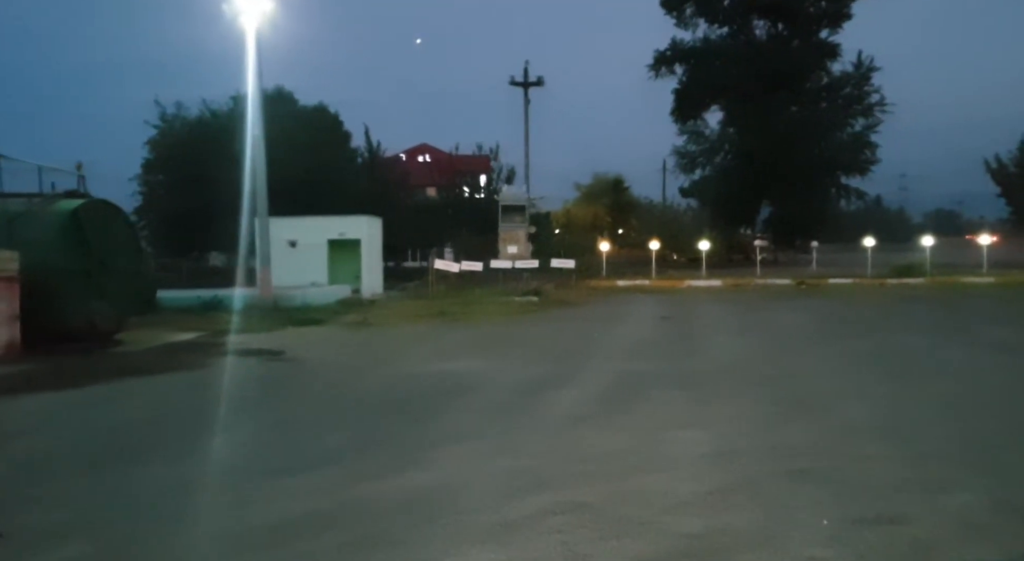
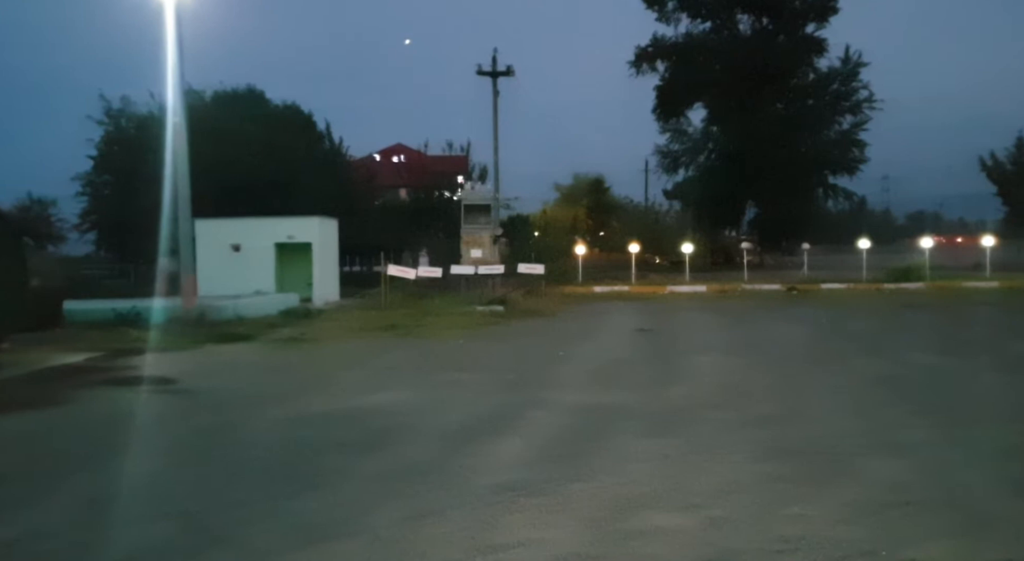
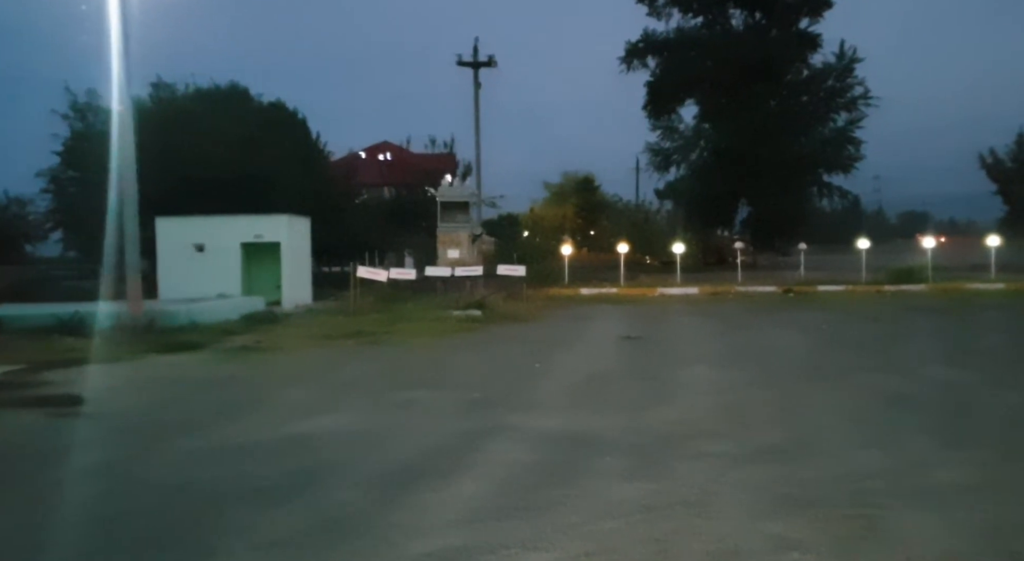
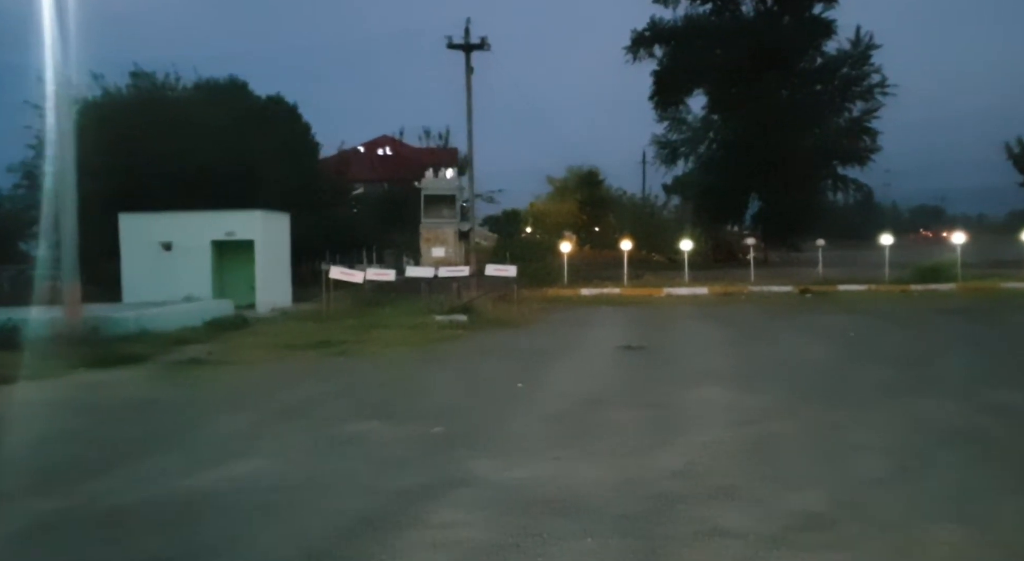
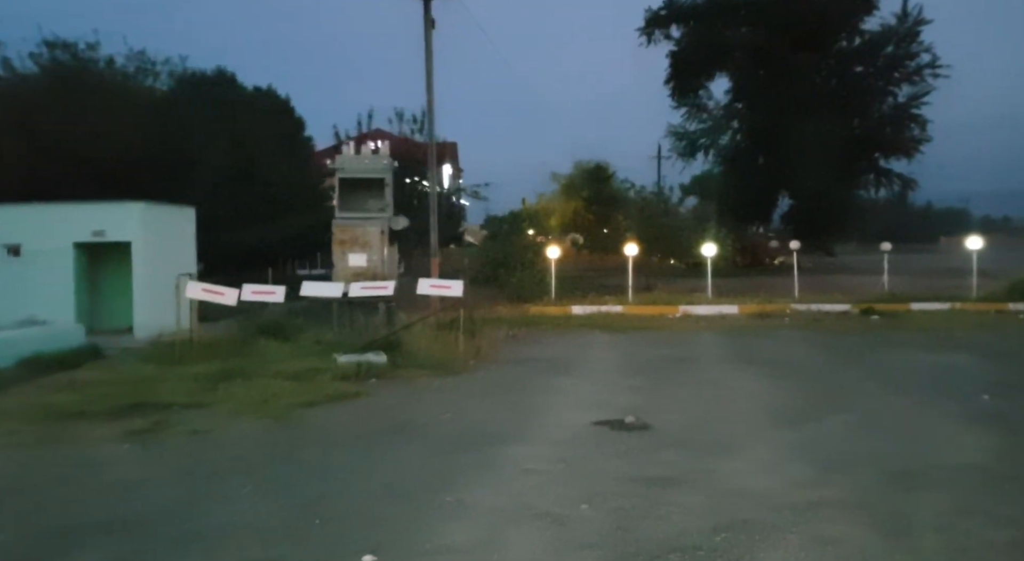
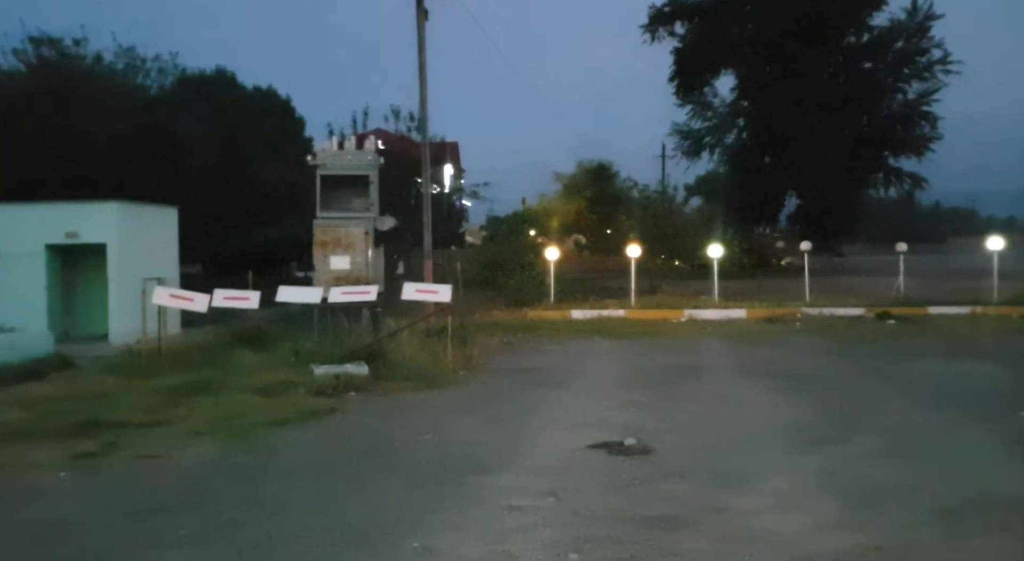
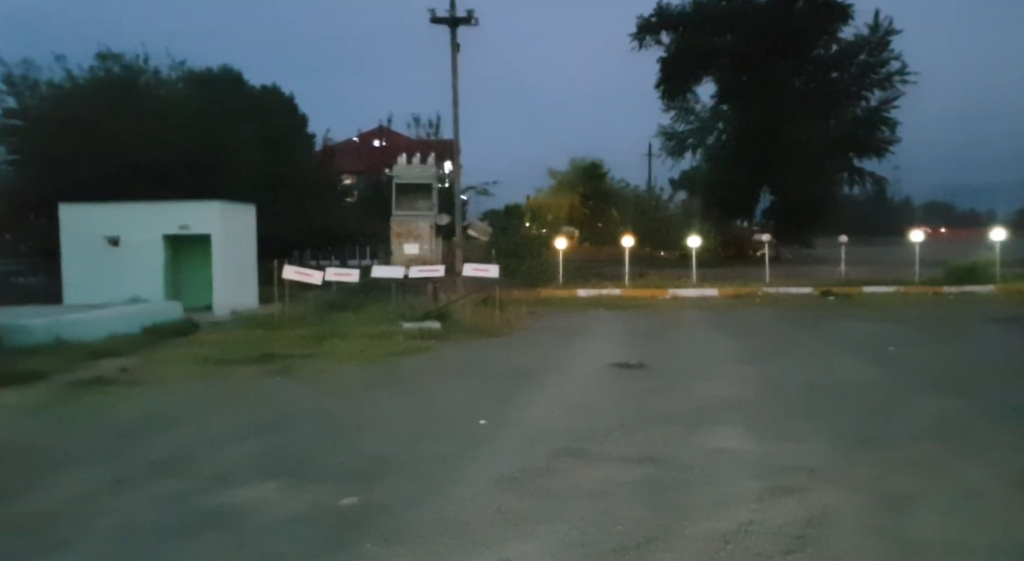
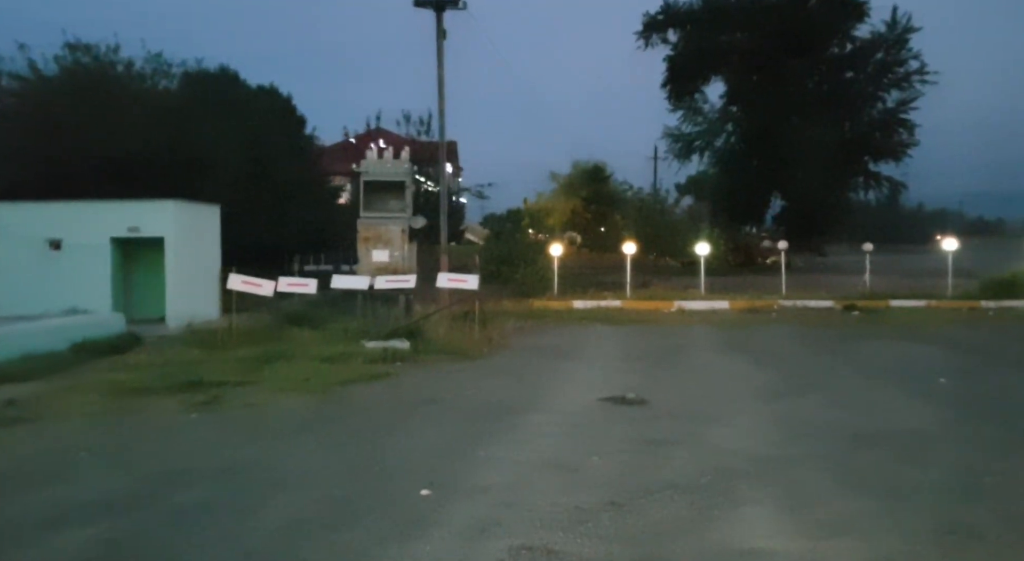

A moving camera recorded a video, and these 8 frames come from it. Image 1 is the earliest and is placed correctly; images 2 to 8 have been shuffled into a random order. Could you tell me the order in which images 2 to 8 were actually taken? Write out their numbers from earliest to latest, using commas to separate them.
2, 3, 4, 7, 8, 5, 6
